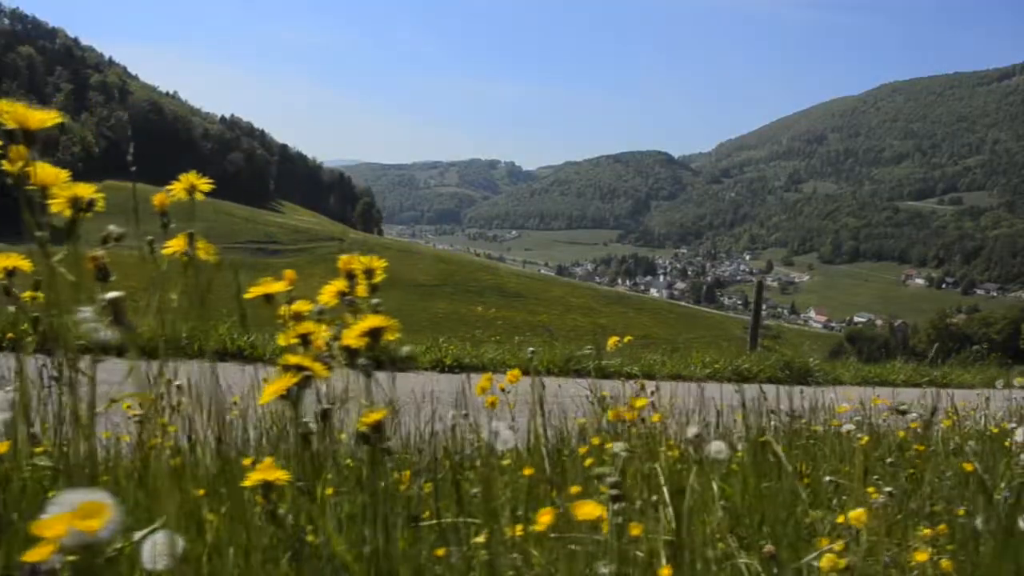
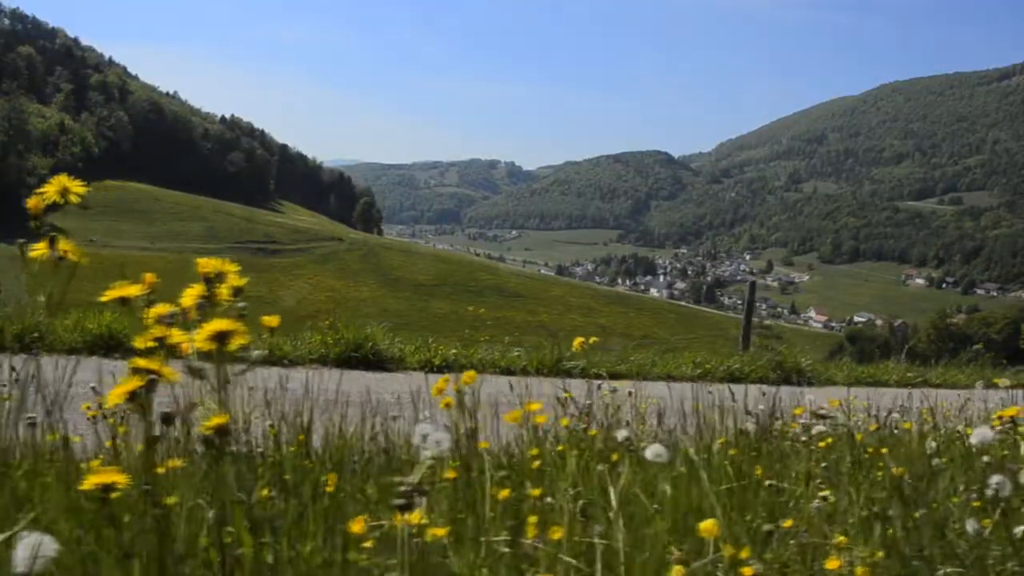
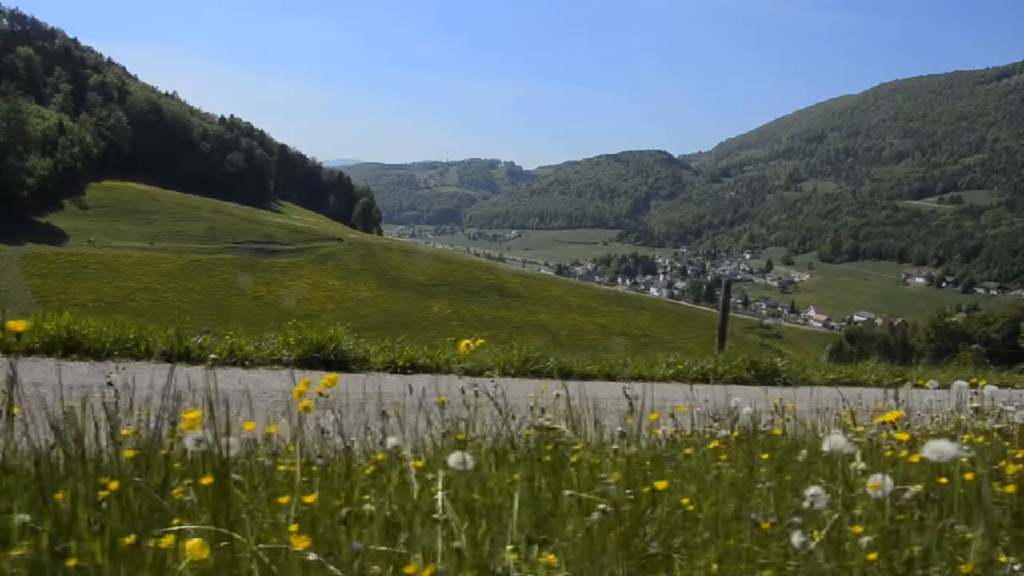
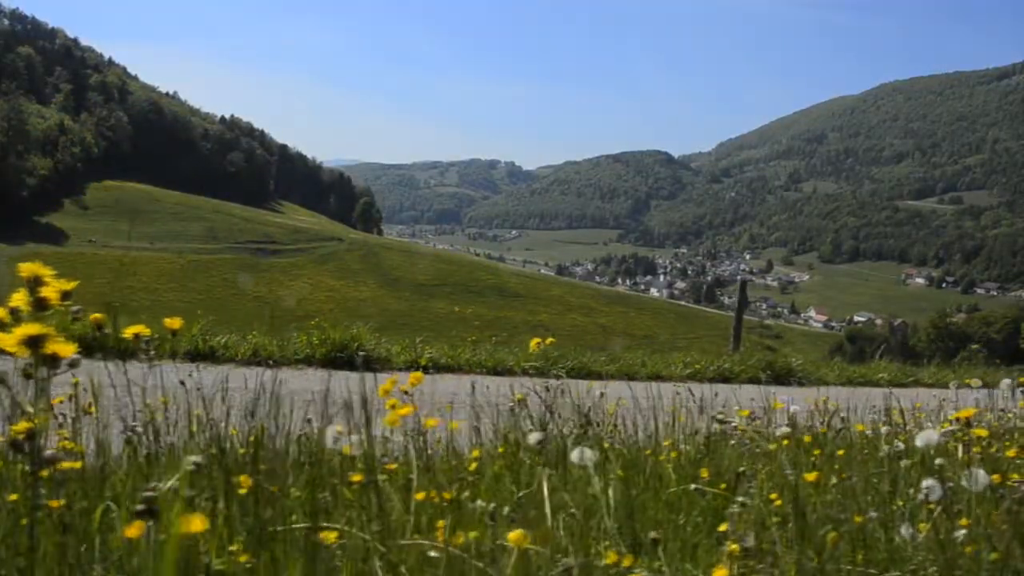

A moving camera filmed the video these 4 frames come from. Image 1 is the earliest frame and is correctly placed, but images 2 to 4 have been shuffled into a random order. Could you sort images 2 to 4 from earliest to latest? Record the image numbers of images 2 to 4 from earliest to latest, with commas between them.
2, 4, 3
